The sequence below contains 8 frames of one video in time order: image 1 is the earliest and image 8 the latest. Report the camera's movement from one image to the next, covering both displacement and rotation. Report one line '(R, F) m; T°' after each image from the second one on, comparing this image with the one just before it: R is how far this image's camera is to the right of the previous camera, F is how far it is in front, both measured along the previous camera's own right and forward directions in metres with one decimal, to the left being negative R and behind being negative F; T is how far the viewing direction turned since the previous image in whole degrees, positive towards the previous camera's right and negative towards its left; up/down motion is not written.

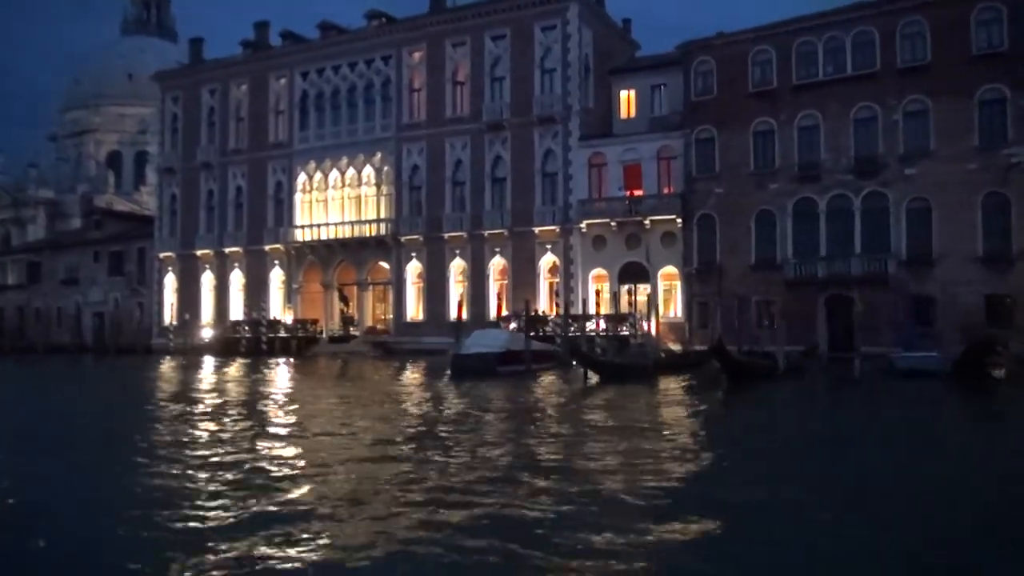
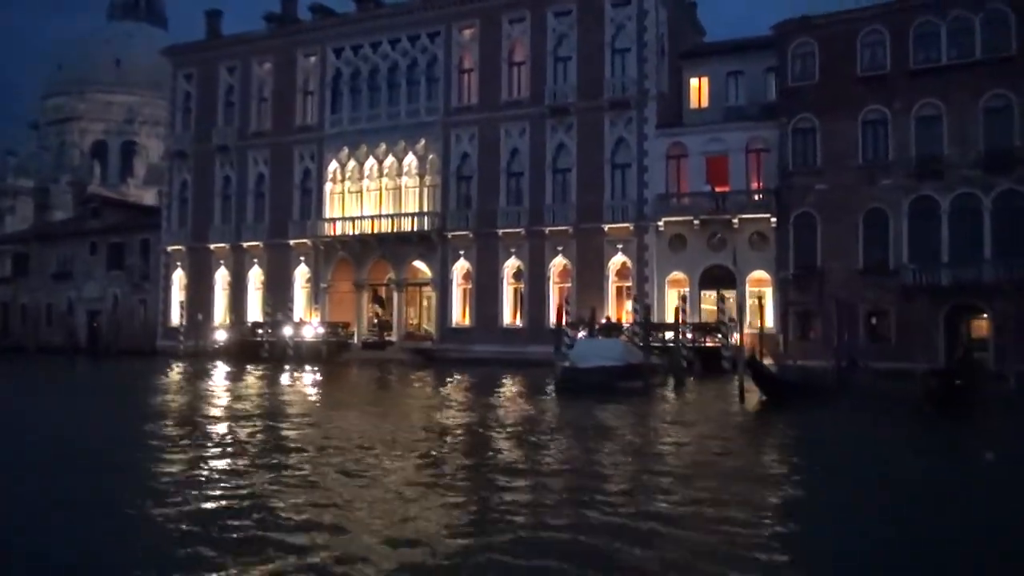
(-3.4, +3.5) m; +2°
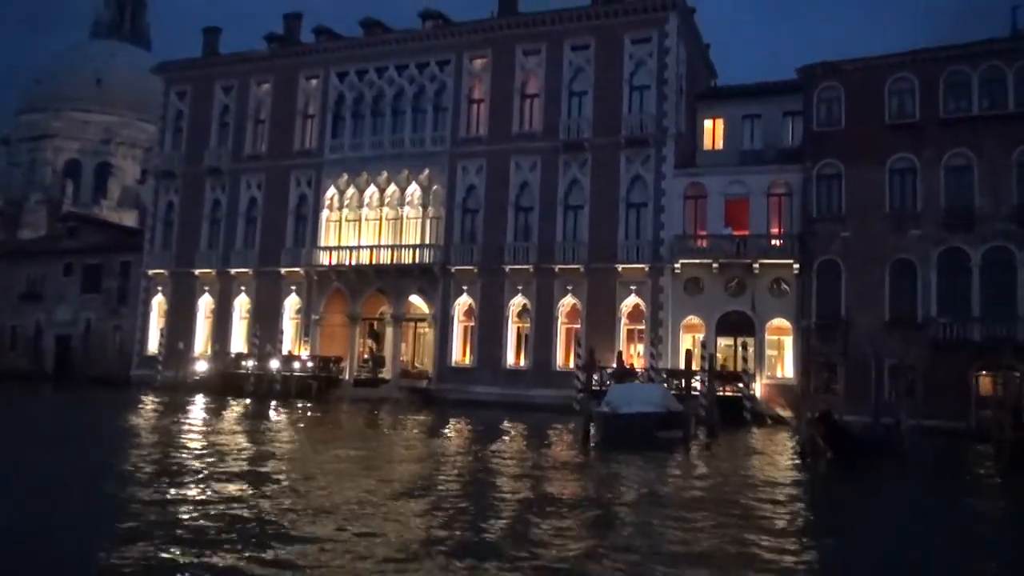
(-1.4, +1.4) m; +2°
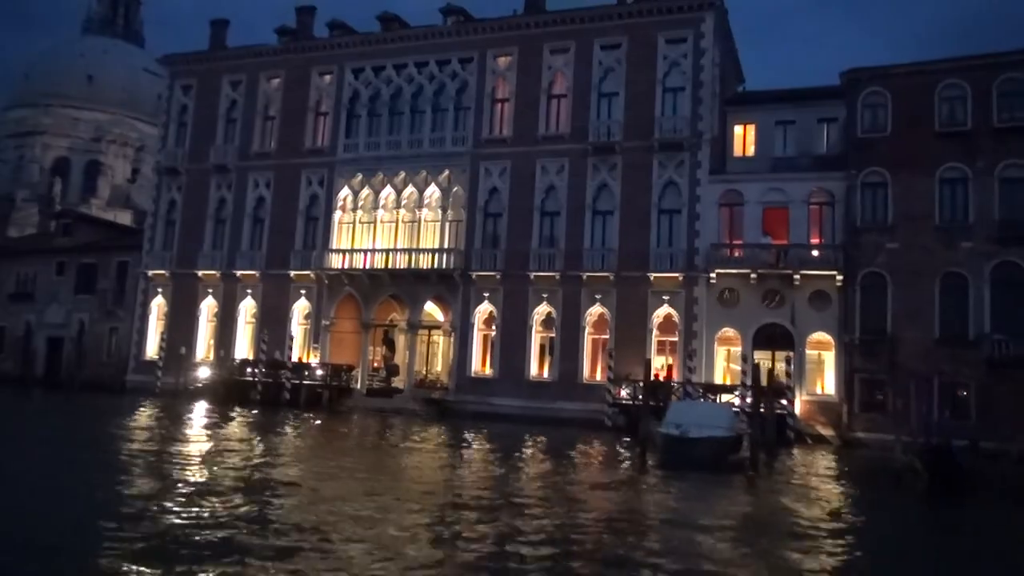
(-1.5, +1.4) m; +1°
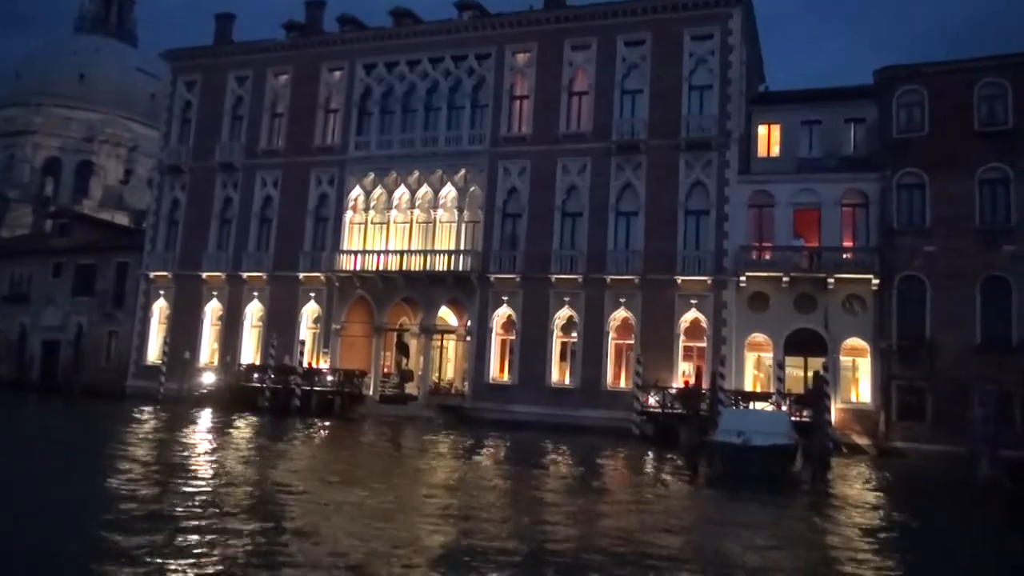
(-1.1, +1.0) m; +1°
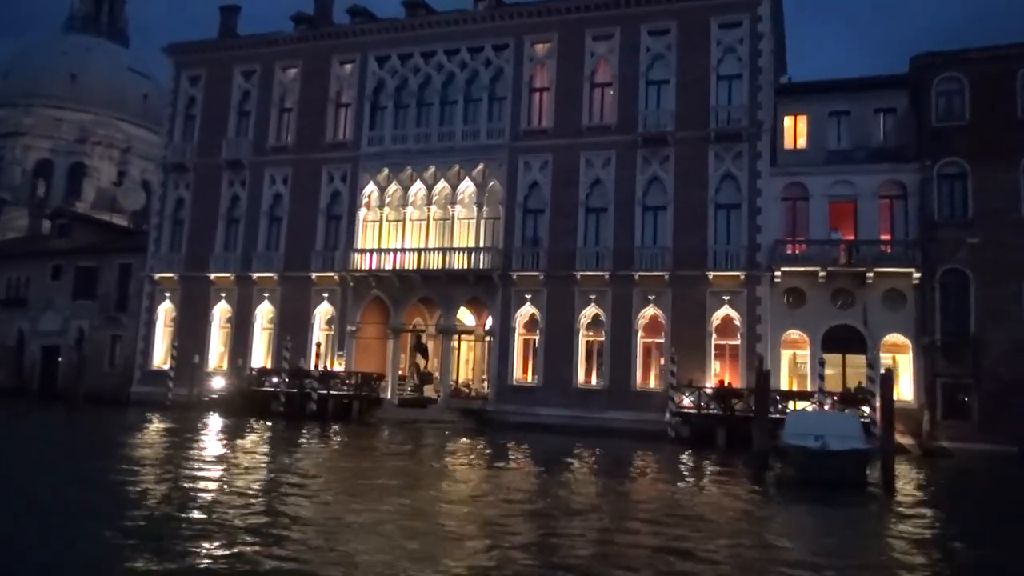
(-1.1, +1.0) m; +1°
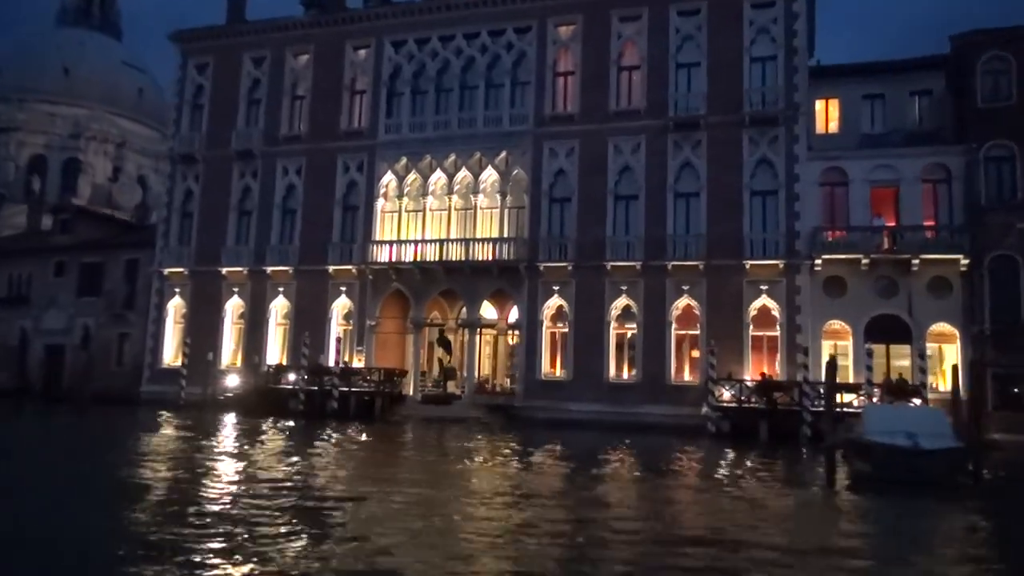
(-1.2, +0.9) m; +1°
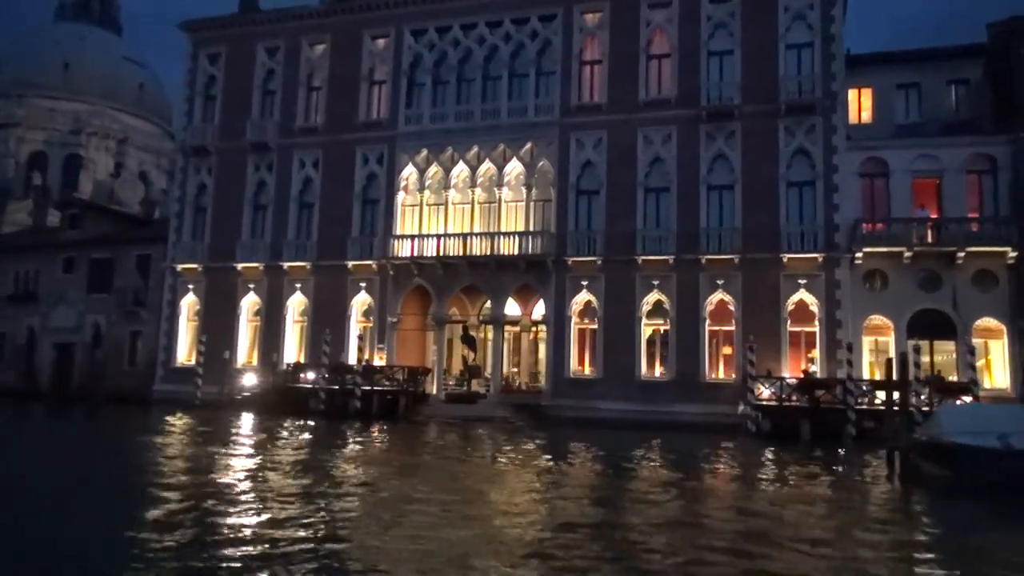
(-1.0, +0.8) m; 0°
